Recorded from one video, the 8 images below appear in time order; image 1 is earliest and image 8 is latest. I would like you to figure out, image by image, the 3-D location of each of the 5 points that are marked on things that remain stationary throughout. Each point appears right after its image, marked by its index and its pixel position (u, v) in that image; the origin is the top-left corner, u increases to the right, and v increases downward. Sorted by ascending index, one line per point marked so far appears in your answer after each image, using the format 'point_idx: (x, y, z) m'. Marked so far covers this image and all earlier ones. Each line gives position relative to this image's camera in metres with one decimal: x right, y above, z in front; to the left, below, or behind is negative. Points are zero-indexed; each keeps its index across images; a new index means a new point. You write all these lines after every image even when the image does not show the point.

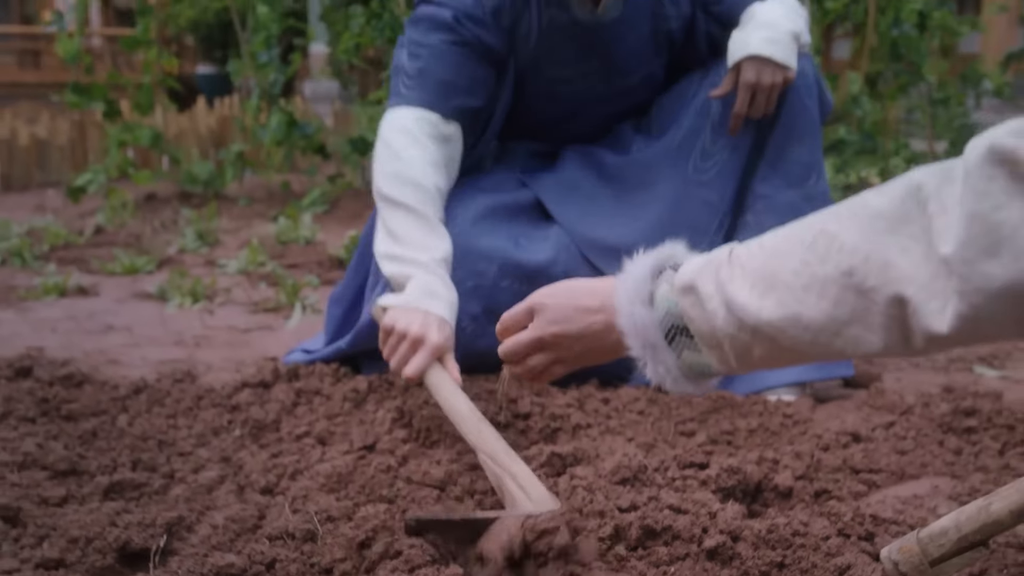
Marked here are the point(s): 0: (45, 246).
0: (-1.3, +0.1, +3.0) m
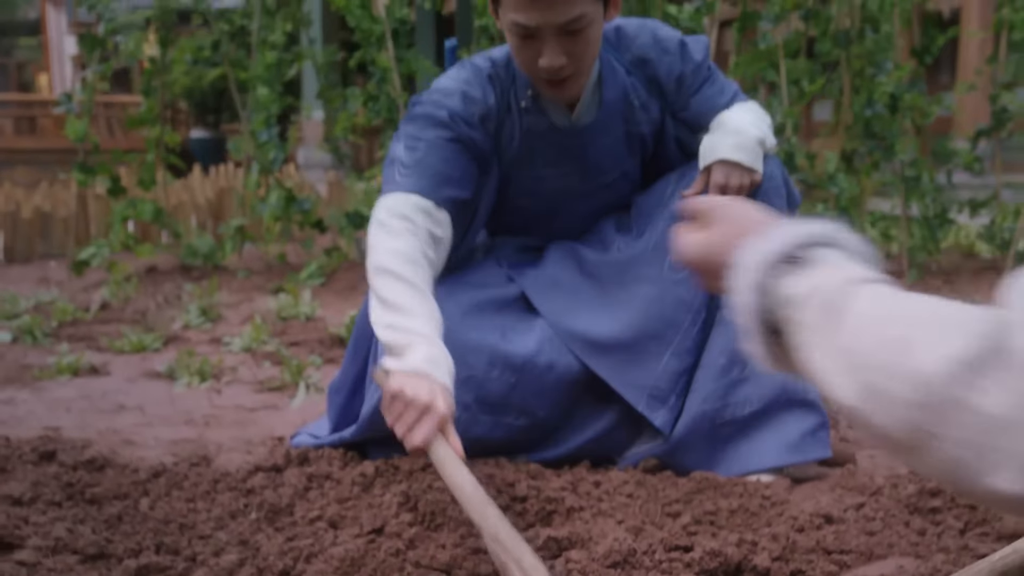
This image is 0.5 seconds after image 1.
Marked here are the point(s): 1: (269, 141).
0: (-1.4, -0.1, +3.1) m
1: (-1.0, +0.6, +4.2) m
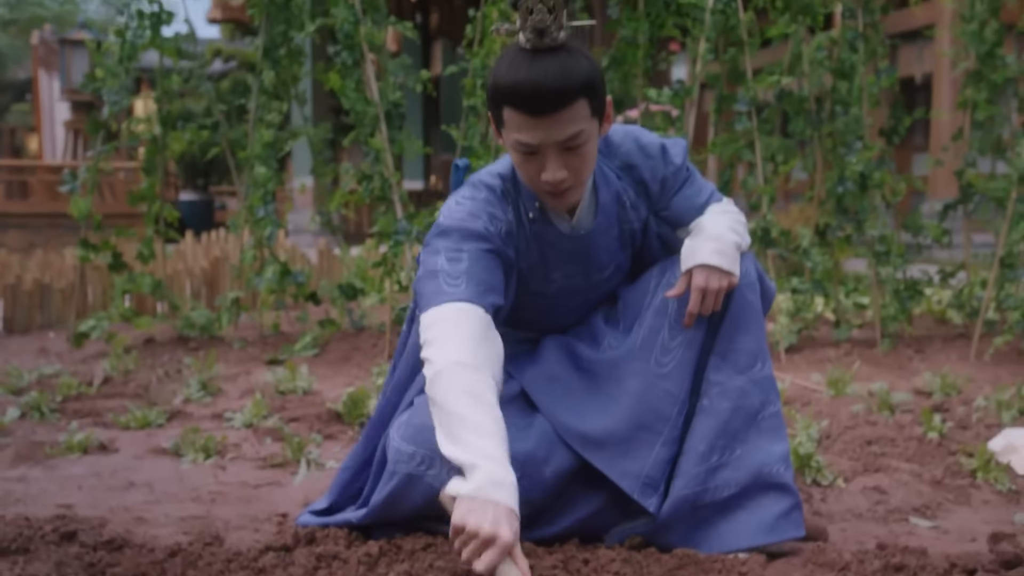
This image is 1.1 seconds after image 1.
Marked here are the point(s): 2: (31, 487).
0: (-1.4, -0.3, +3.2) m
1: (-1.0, +0.3, +4.4) m
2: (-1.1, -0.5, +2.4) m
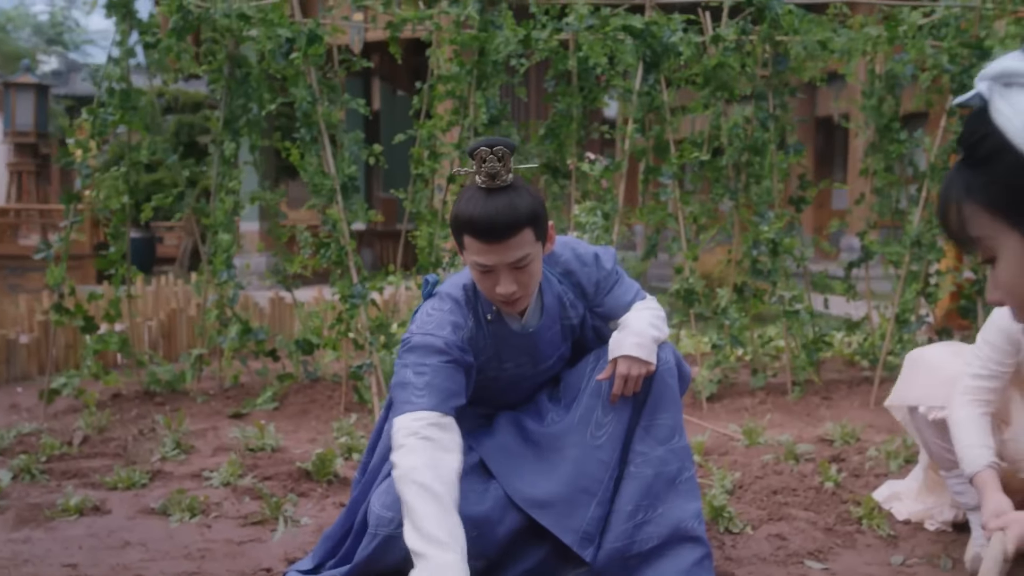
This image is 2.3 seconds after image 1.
0: (-1.5, -0.6, +3.5) m
1: (-1.3, 0.0, +4.7) m
2: (-1.2, -0.7, +2.7) m
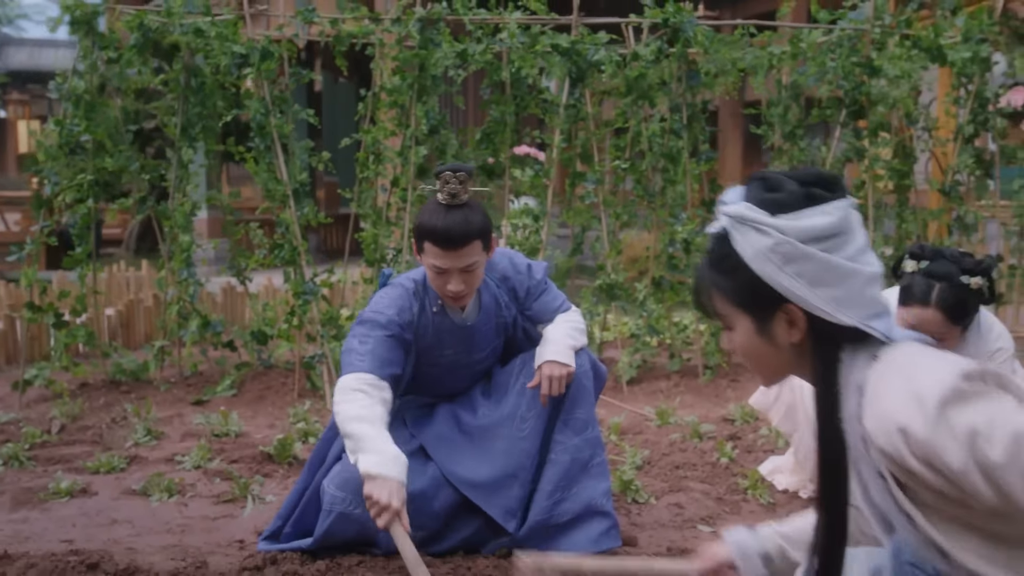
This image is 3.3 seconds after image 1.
0: (-1.8, -0.6, +3.8) m
1: (-1.5, 0.0, +5.0) m
2: (-1.4, -0.7, +3.1) m
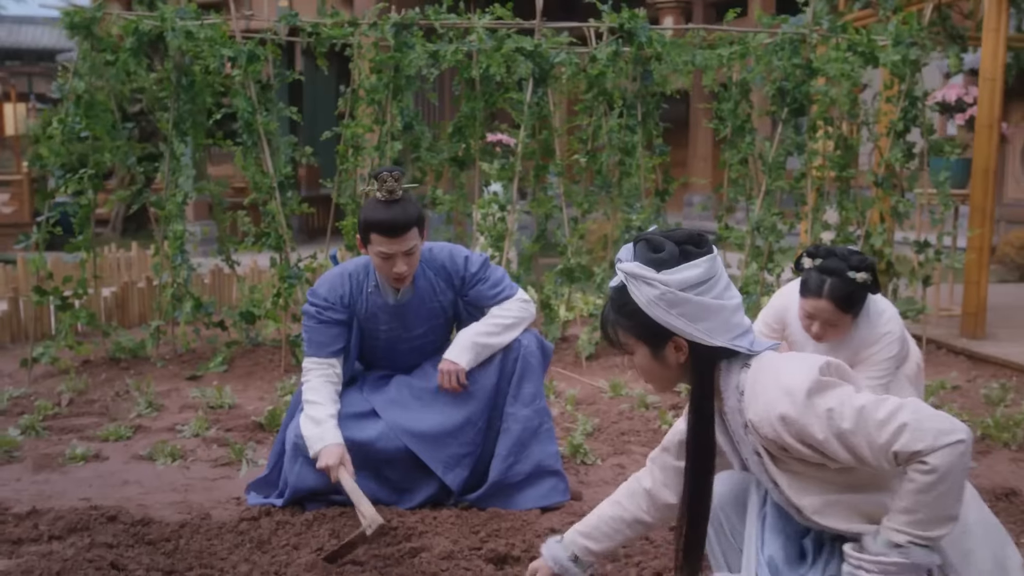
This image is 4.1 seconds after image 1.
0: (-1.9, -0.5, +4.3) m
1: (-1.7, +0.1, +5.4) m
2: (-1.5, -0.7, +3.5) m
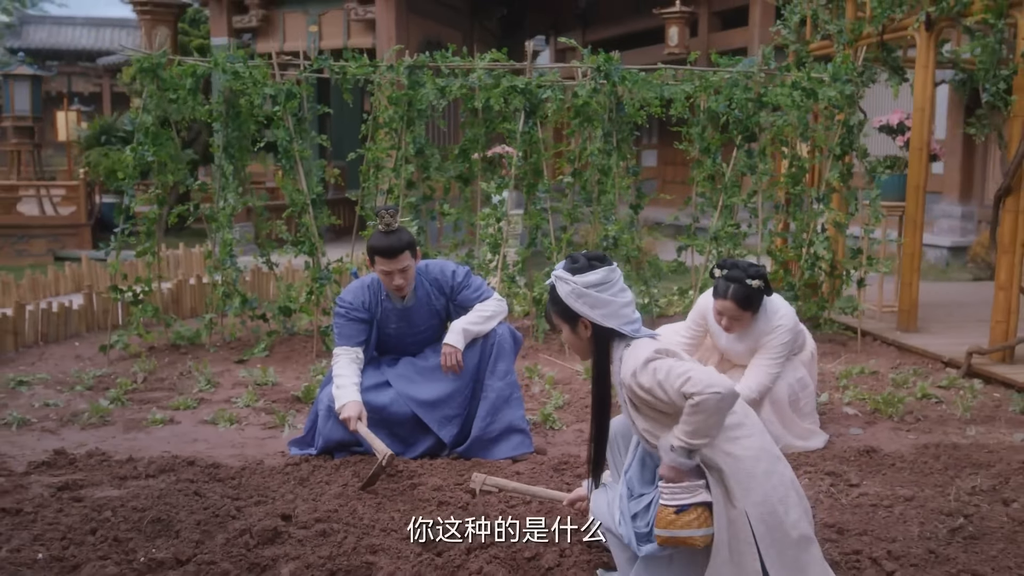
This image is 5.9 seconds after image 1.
0: (-2.0, -0.5, +5.3) m
1: (-1.7, +0.1, +6.5) m
2: (-1.6, -0.7, +4.6) m
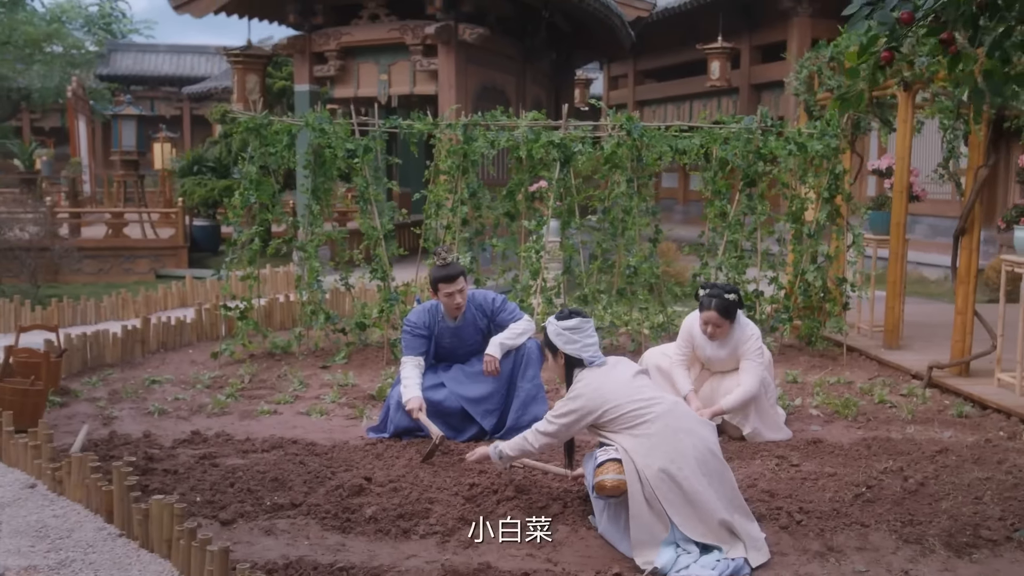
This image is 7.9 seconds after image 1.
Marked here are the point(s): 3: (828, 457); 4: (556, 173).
0: (-1.8, -0.6, +6.7) m
1: (-1.5, 0.0, +7.8) m
2: (-1.4, -0.8, +5.9) m
3: (+1.5, -0.8, +5.1) m
4: (+0.3, +0.8, +7.7) m
